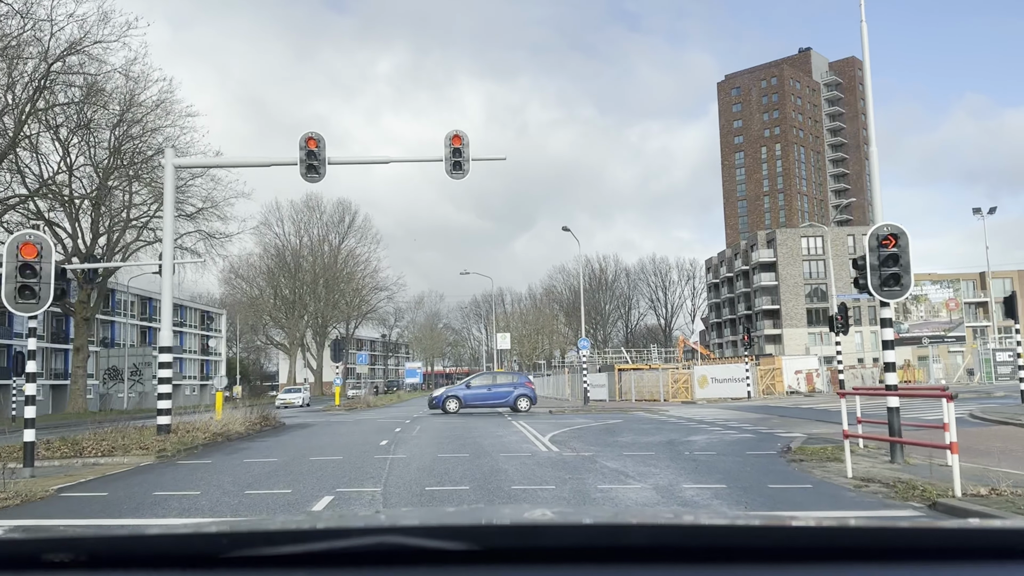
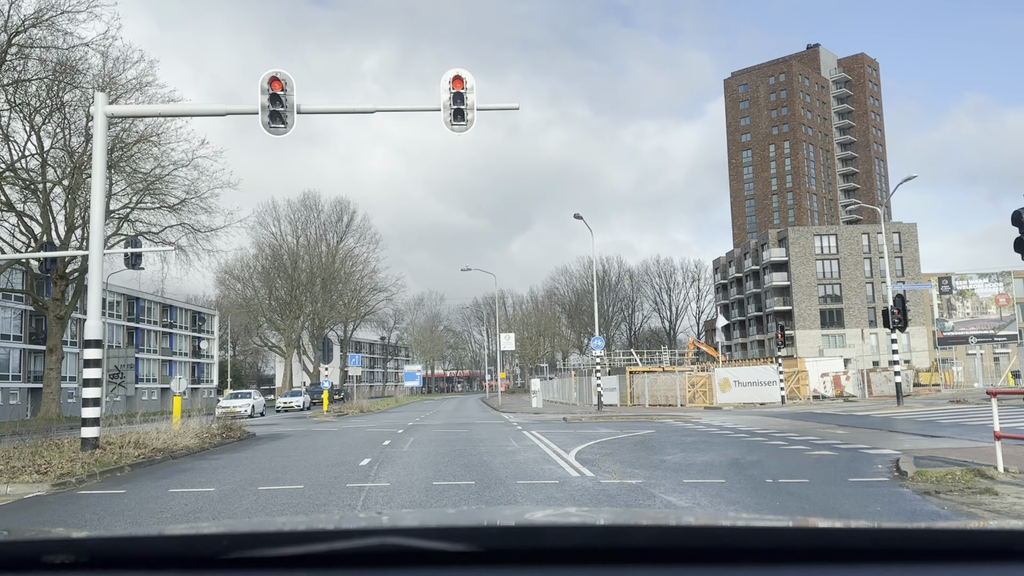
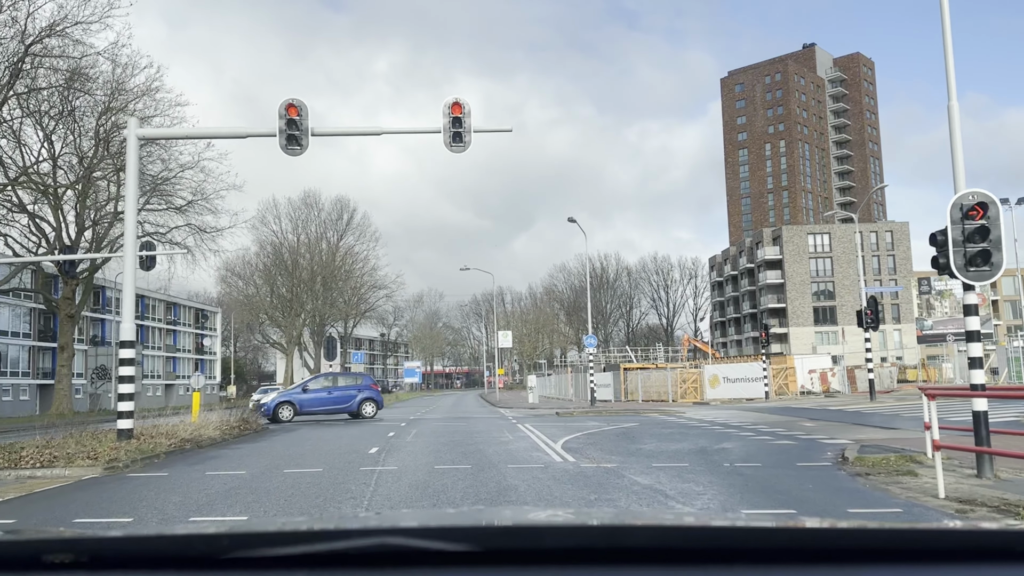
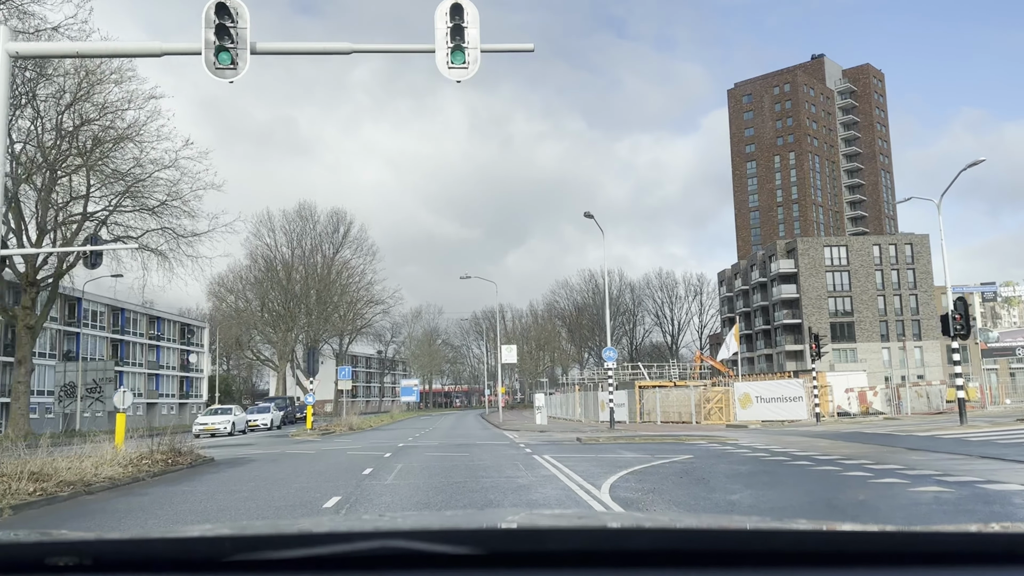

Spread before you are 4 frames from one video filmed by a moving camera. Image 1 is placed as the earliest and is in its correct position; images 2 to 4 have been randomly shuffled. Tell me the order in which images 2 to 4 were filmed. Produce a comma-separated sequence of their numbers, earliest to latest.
3, 2, 4
